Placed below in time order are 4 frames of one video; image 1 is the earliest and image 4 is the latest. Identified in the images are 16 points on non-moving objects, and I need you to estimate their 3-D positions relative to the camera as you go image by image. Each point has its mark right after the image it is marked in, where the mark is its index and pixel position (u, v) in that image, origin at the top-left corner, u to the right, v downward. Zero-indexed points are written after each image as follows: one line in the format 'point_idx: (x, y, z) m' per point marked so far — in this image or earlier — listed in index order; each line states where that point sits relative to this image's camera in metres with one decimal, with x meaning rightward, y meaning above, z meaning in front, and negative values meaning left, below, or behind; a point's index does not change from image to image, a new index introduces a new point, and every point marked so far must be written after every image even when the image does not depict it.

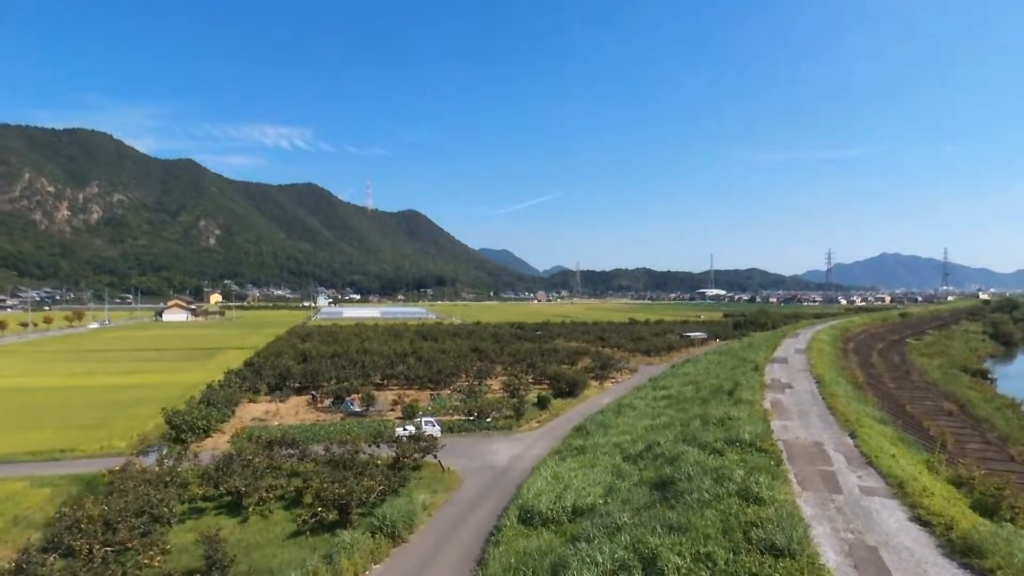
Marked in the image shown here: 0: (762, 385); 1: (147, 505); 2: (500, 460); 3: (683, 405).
0: (+7.8, -3.0, +19.1) m
1: (-7.0, -4.2, +11.8) m
2: (-0.4, -5.1, +18.1) m
3: (+5.4, -3.7, +19.3) m
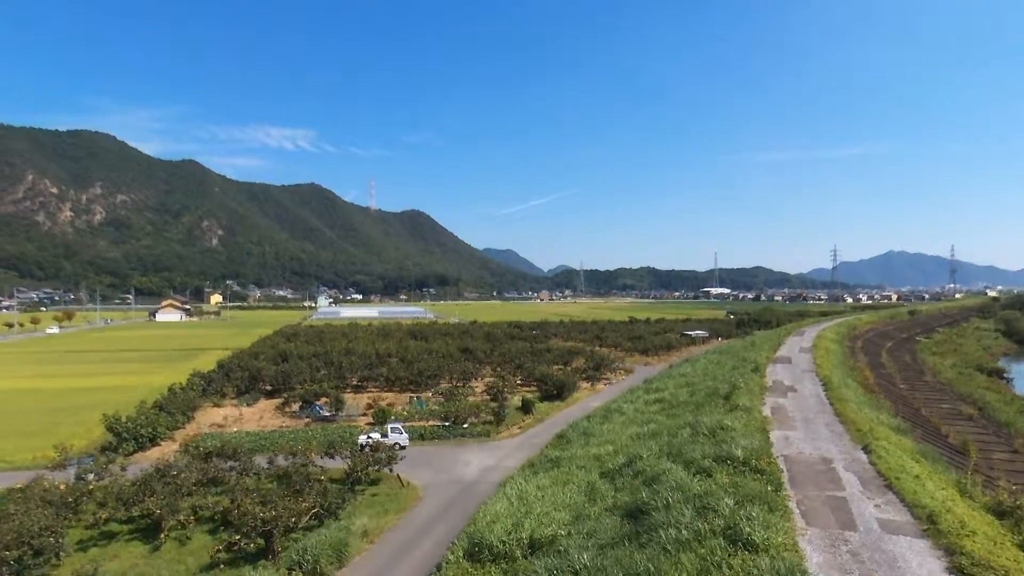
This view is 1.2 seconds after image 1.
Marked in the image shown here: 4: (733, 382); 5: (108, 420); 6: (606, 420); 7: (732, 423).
0: (+7.0, -2.8, +17.2) m
1: (-7.8, -4.0, +9.9) m
2: (-1.2, -4.9, +16.2) m
3: (+4.6, -3.5, +17.4) m
4: (+6.7, -2.8, +18.6) m
5: (-12.3, -4.0, +18.7) m
6: (+2.8, -4.1, +18.8) m
7: (+4.4, -2.7, +12.2) m
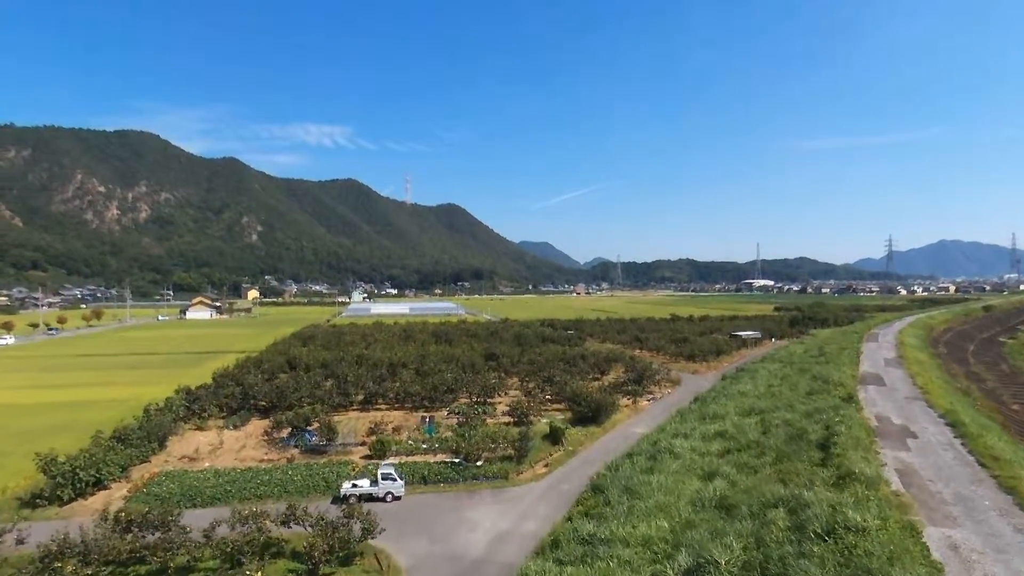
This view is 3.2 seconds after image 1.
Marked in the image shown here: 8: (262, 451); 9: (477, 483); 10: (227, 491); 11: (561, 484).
0: (+7.4, -3.0, +12.8) m
1: (-7.8, -4.4, +6.4) m
2: (-0.8, -5.2, +12.3) m
3: (+5.0, -3.7, +13.1) m
4: (+7.2, -3.0, +14.2) m
5: (-11.8, -4.3, +15.4) m
6: (+3.4, -4.3, +14.6) m
7: (+4.5, -3.0, +8.0) m
8: (-7.9, -5.1, +19.3) m
9: (-0.9, -5.2, +16.4) m
10: (-7.1, -5.0, +15.3) m
11: (+1.3, -5.2, +16.3) m
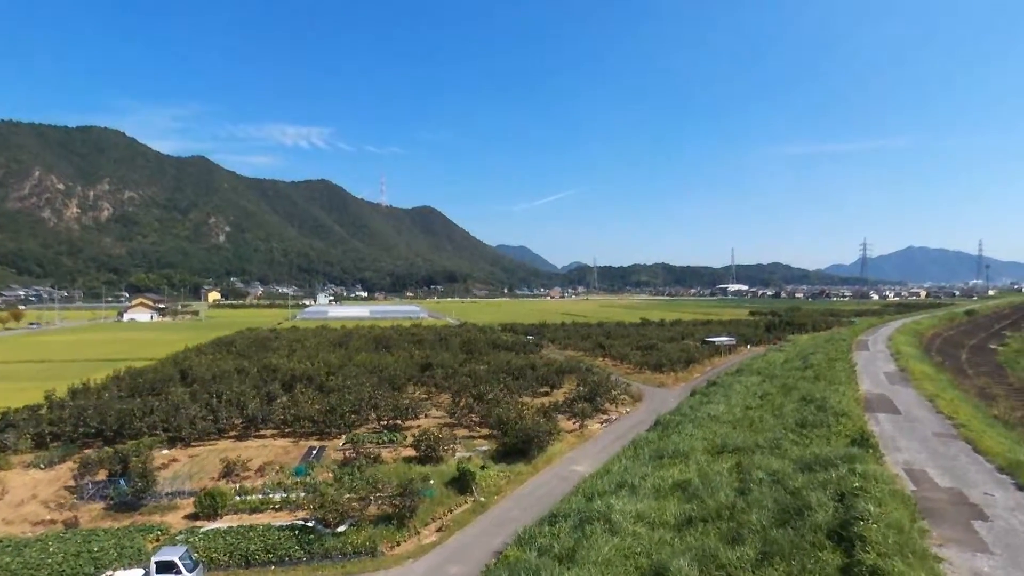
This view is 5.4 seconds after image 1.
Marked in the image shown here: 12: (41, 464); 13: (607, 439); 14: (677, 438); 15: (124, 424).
0: (+5.1, -2.8, +7.9) m
1: (-9.9, -4.1, +1.0) m
2: (-3.1, -5.0, +7.1) m
3: (+2.7, -3.5, +8.2) m
4: (+4.9, -2.9, +9.4) m
5: (-14.2, -4.1, +9.9) m
6: (+1.0, -4.1, +9.6) m
7: (+2.4, -2.8, +3.0) m
8: (-10.4, -4.9, +13.9) m
9: (-3.4, -5.0, +11.2) m
10: (-9.5, -4.8, +10.0) m
11: (-1.1, -5.0, +11.2) m
12: (-12.7, -4.8, +16.6) m
13: (+3.1, -4.8, +19.9) m
14: (+4.5, -3.9, +16.3) m
15: (-11.9, -4.3, +18.9) m
